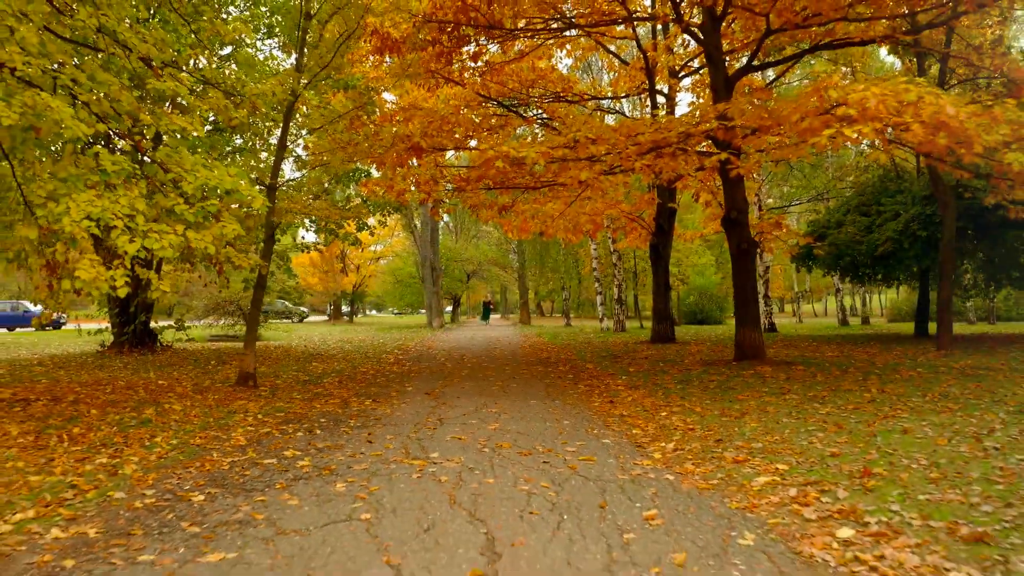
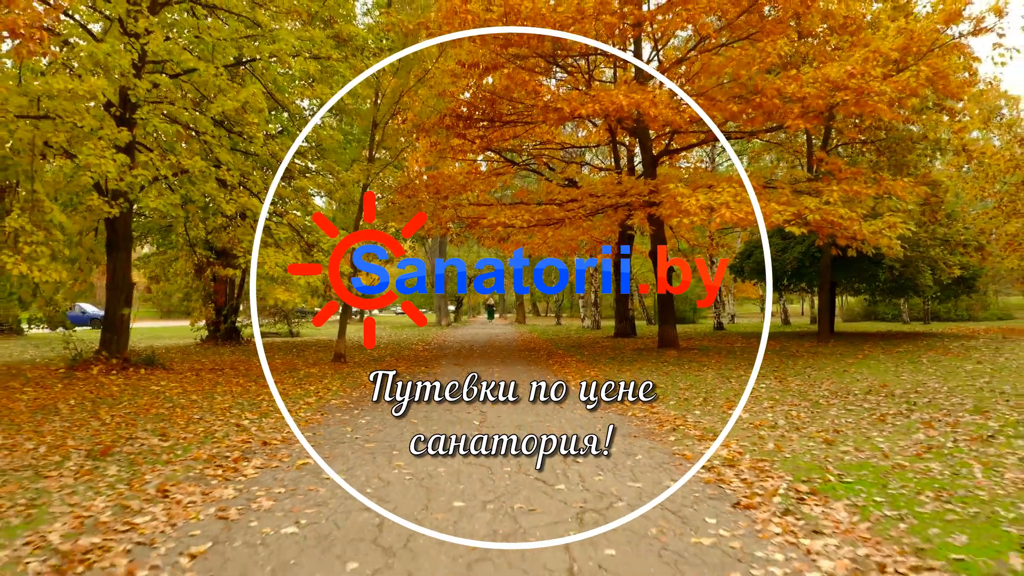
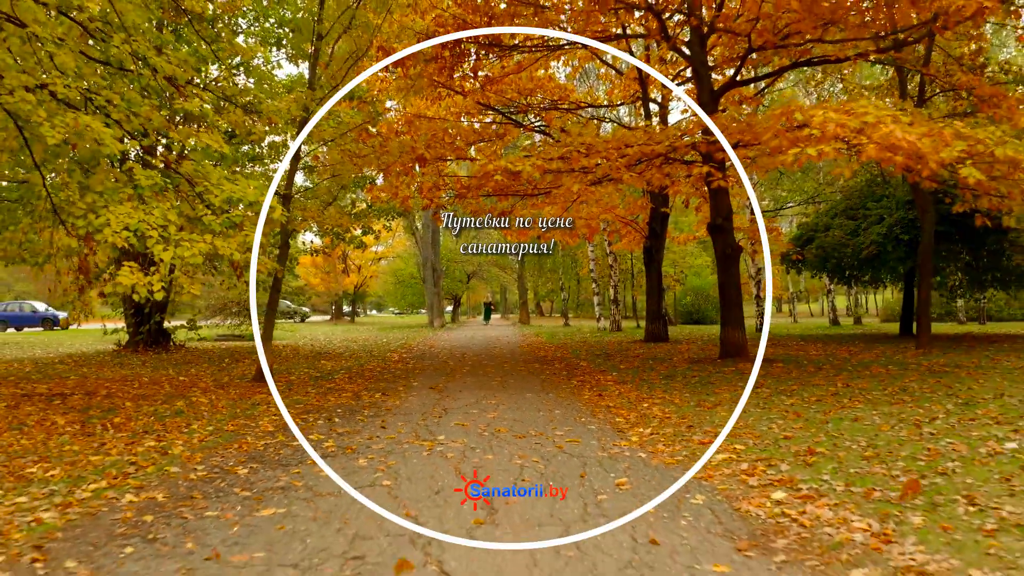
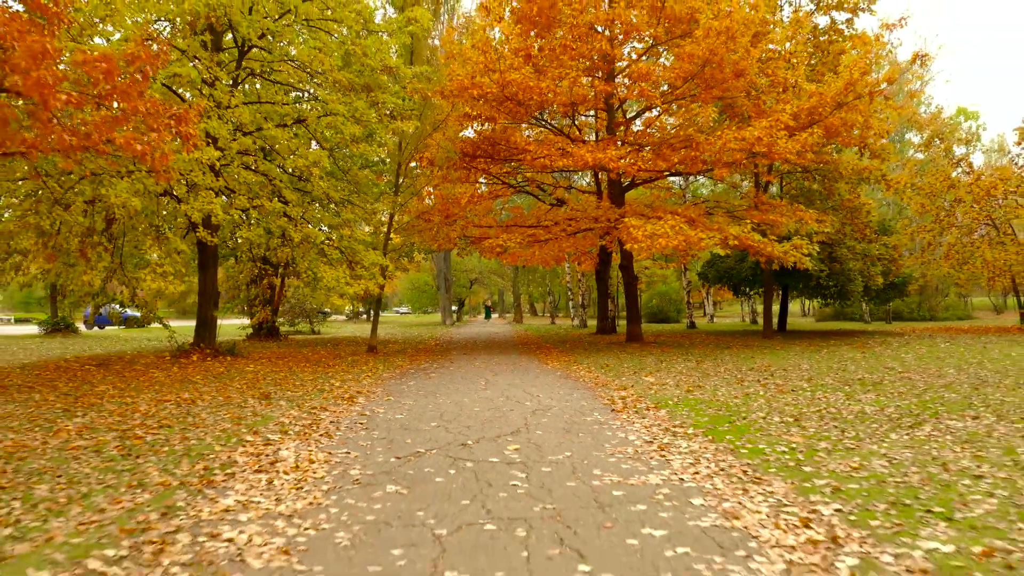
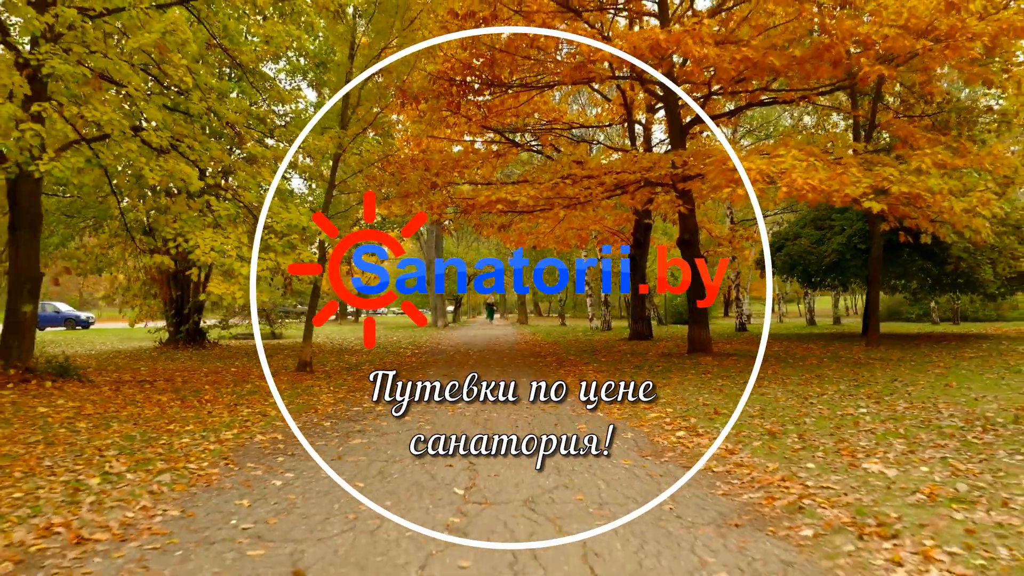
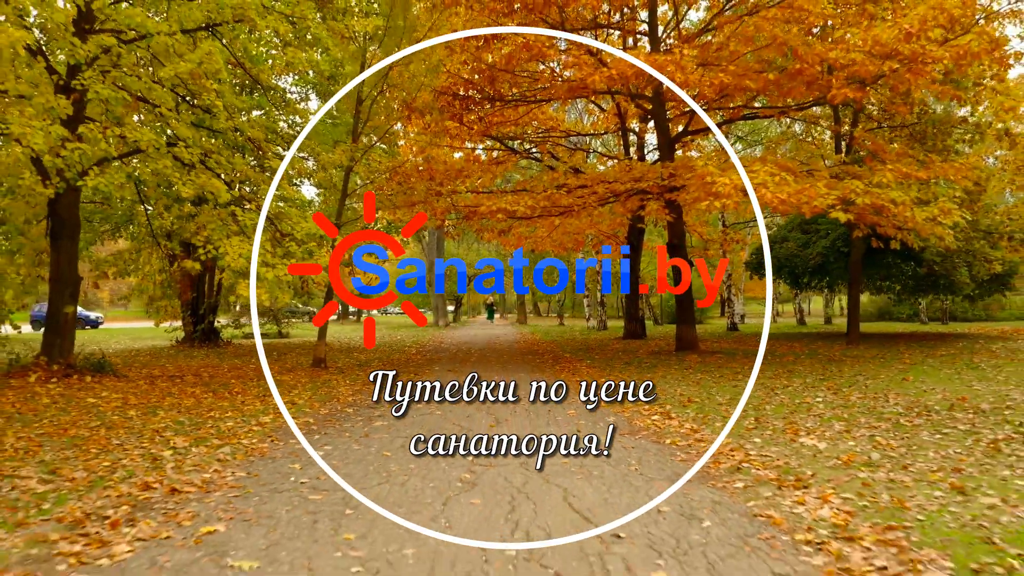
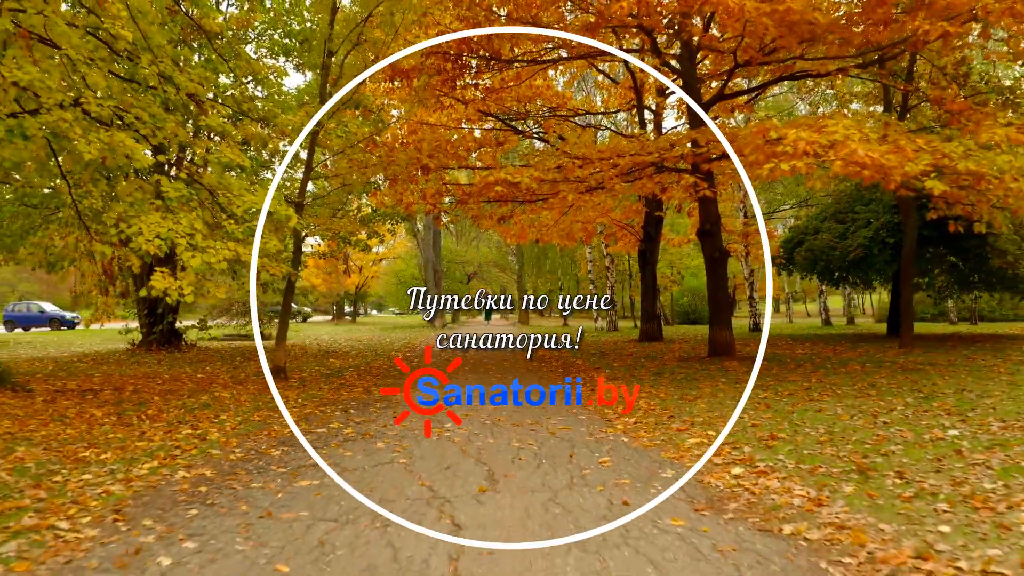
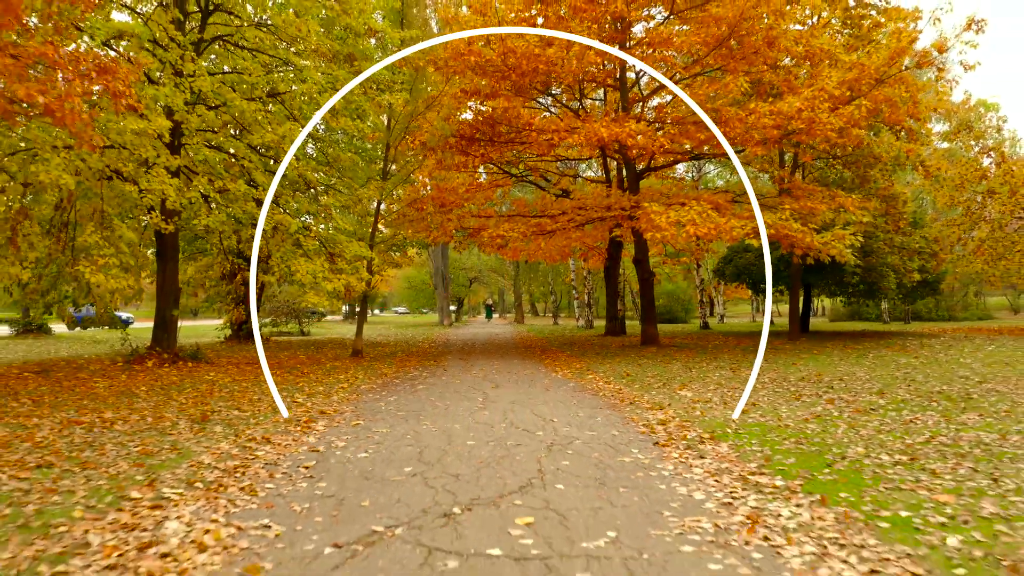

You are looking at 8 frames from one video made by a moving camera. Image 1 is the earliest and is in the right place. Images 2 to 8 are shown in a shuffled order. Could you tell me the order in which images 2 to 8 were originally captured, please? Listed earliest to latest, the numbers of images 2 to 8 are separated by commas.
3, 7, 5, 6, 2, 8, 4
